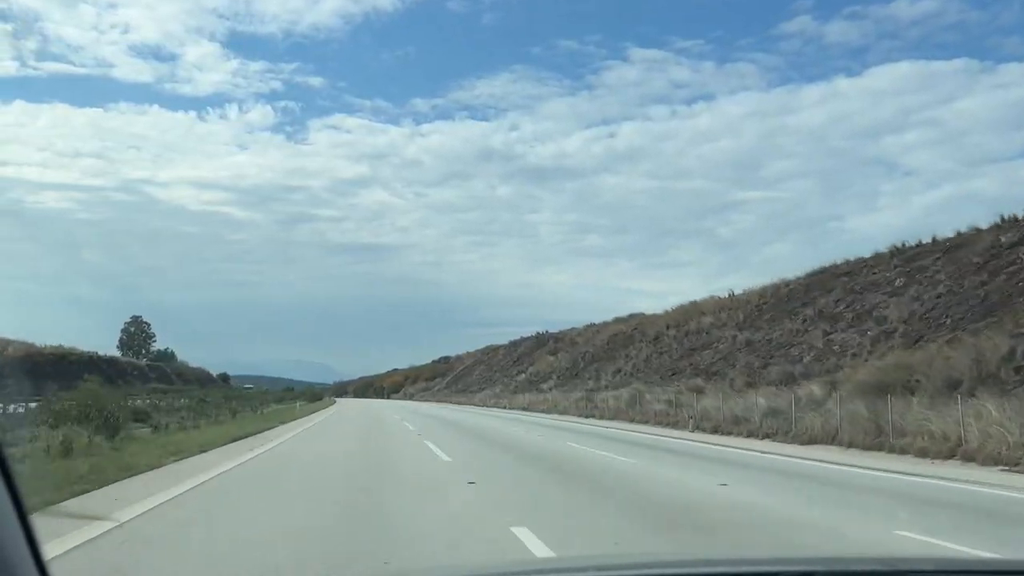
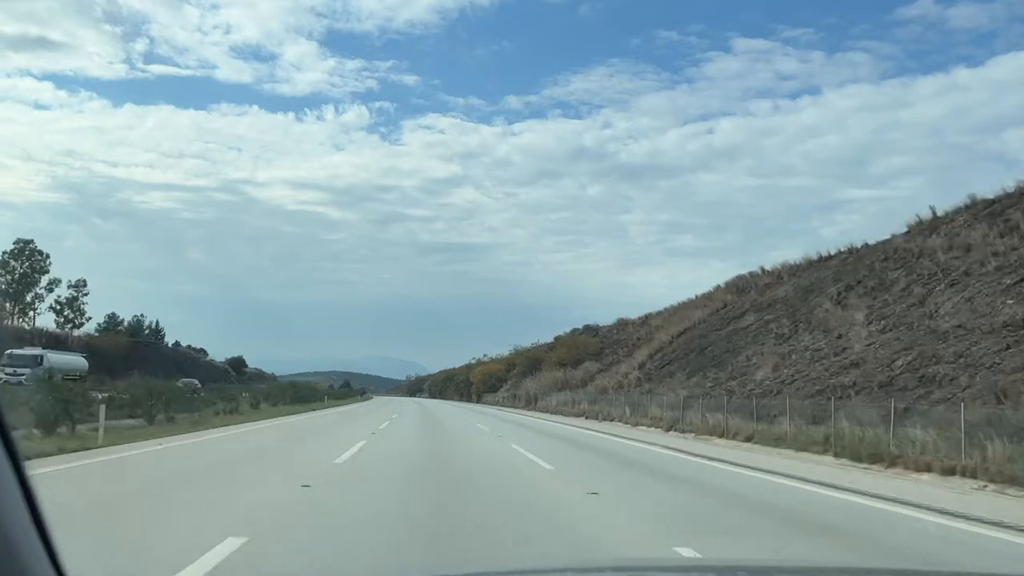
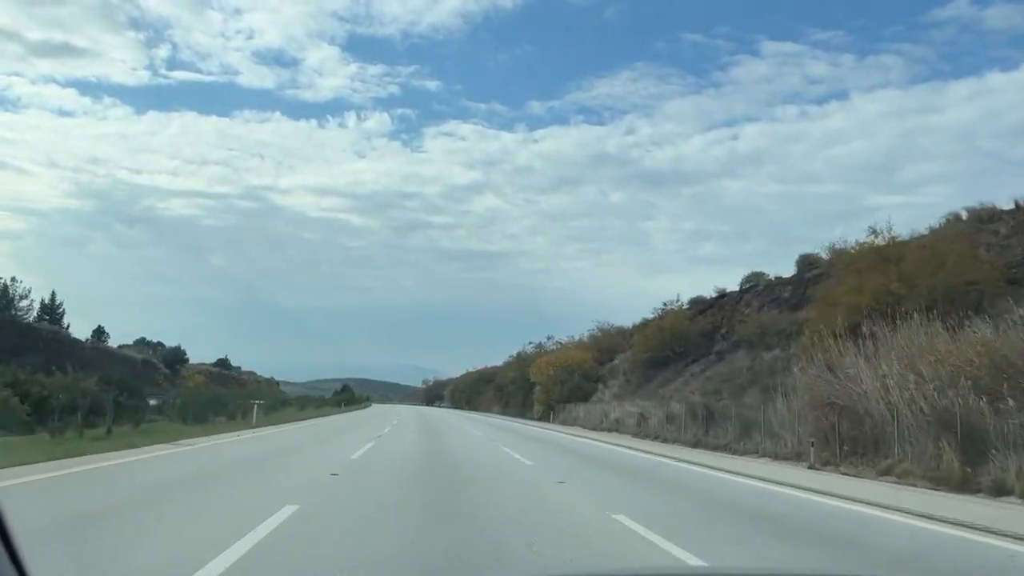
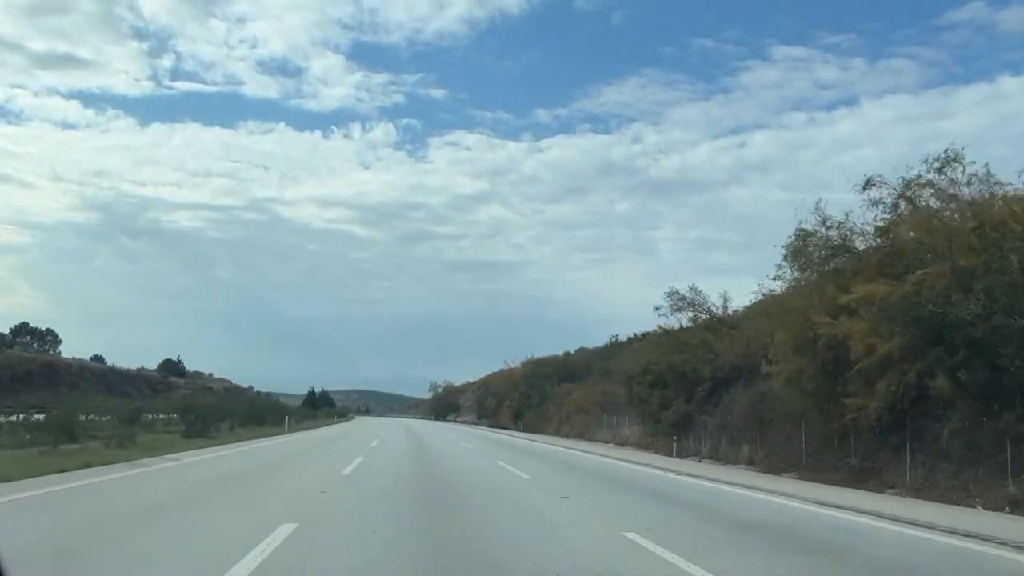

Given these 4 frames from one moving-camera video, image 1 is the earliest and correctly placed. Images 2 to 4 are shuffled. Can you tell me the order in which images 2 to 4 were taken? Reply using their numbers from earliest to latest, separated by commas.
2, 3, 4
